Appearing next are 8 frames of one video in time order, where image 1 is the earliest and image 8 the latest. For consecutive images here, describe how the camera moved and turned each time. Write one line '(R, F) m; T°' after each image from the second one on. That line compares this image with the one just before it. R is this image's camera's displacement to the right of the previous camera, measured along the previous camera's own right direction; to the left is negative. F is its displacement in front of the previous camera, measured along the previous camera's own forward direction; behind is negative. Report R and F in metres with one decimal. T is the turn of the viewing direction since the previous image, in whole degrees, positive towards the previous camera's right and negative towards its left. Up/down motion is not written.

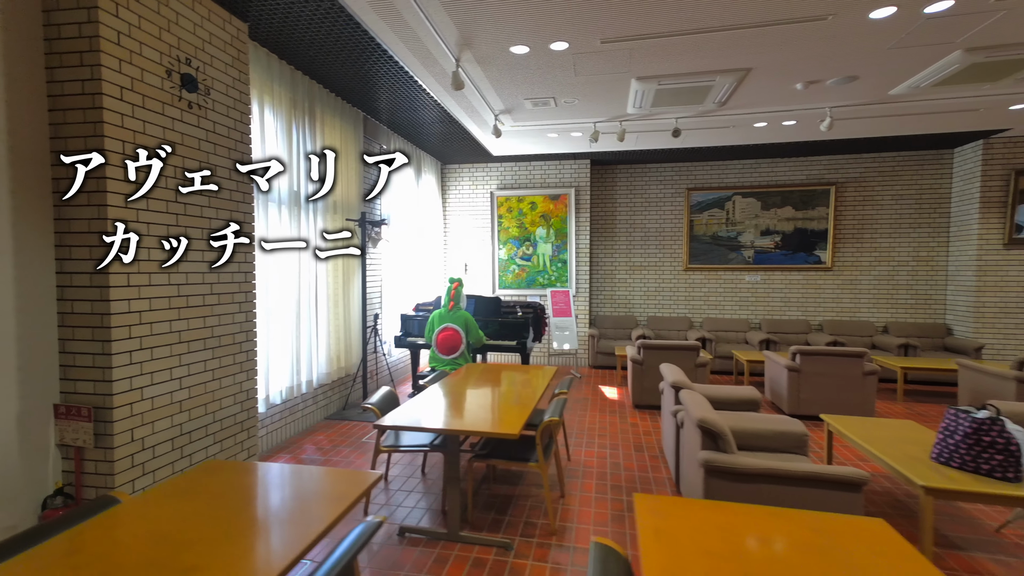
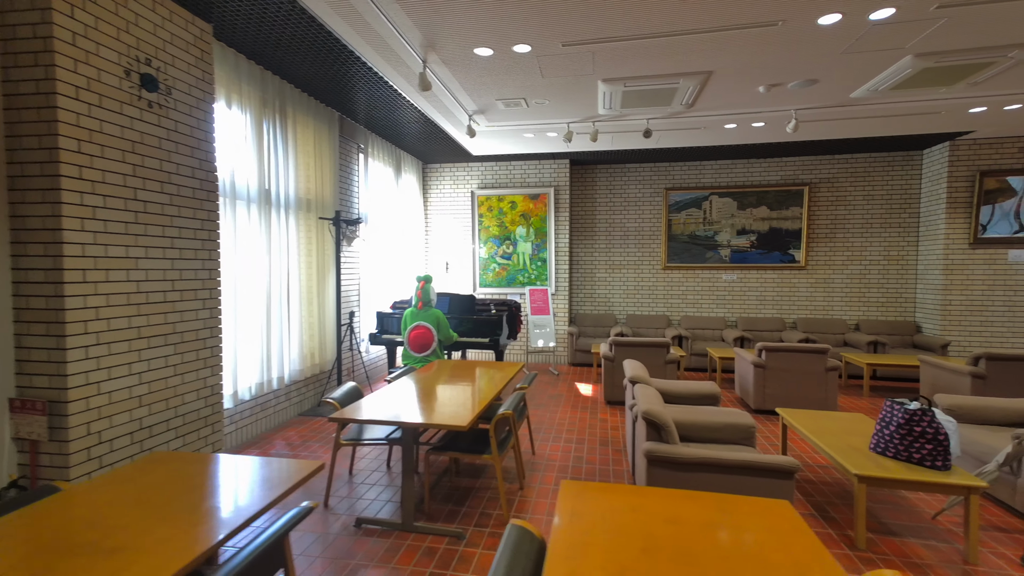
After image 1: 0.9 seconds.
(+0.2, -0.1) m; +1°
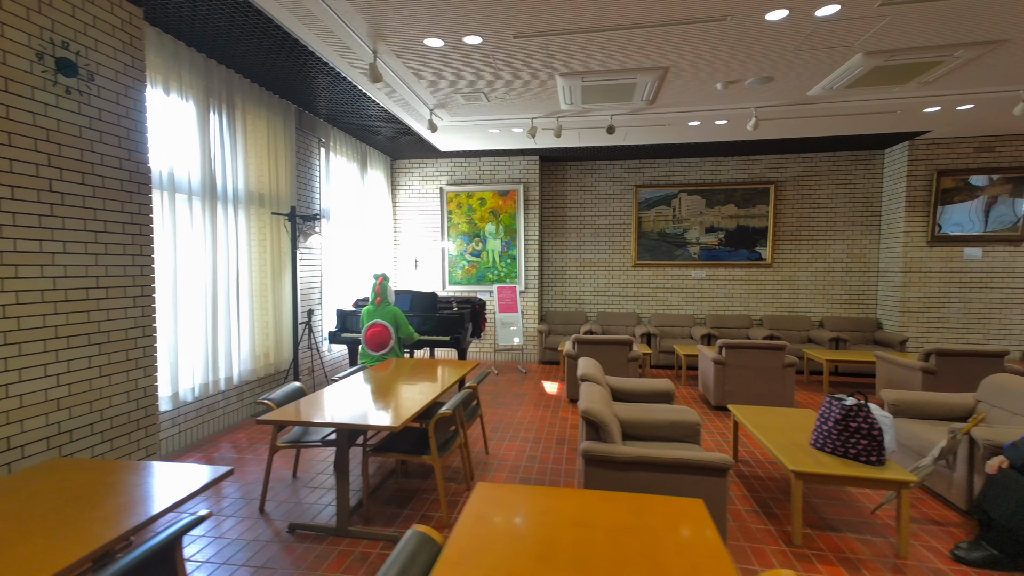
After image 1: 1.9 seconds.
(+0.3, +0.1) m; +2°
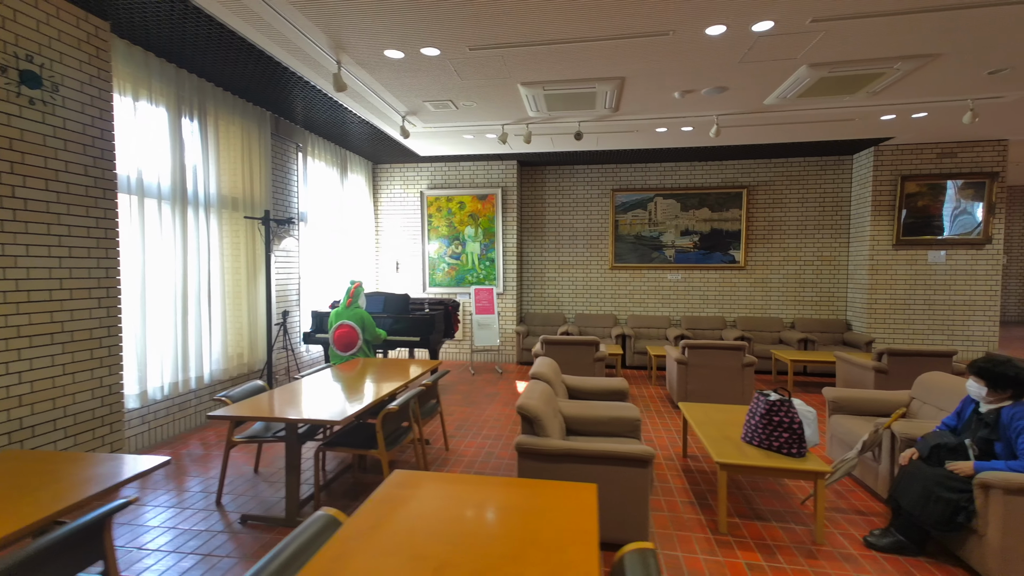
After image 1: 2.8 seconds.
(+0.3, -0.1) m; 0°
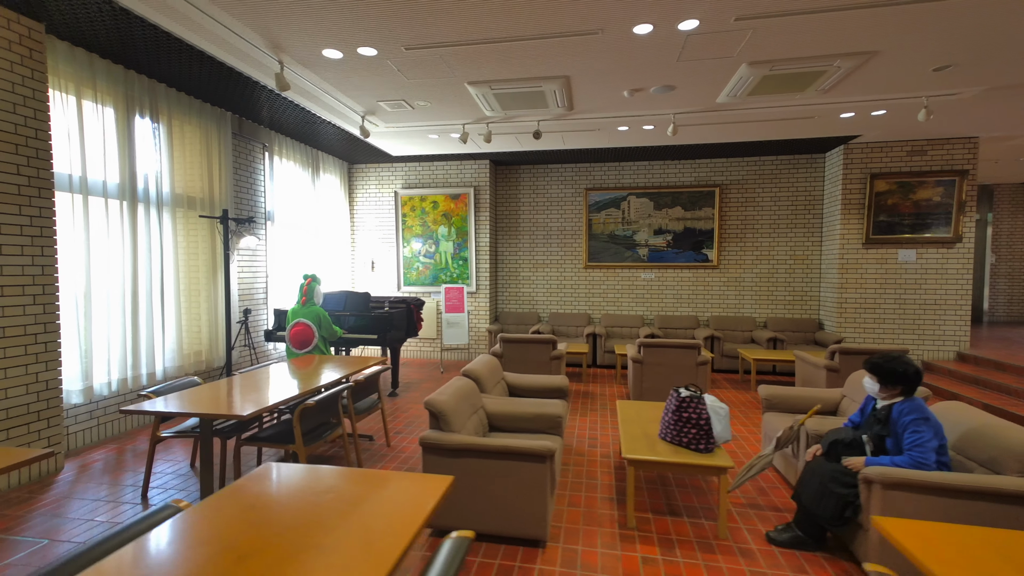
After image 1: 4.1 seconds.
(+0.6, 0.0) m; -1°
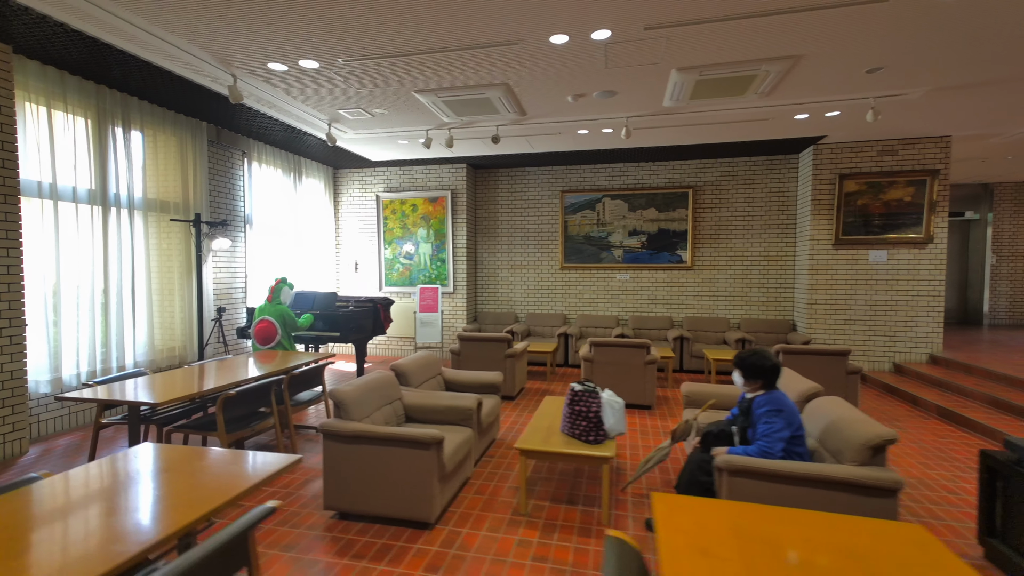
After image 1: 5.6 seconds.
(+0.7, -0.1) m; -2°
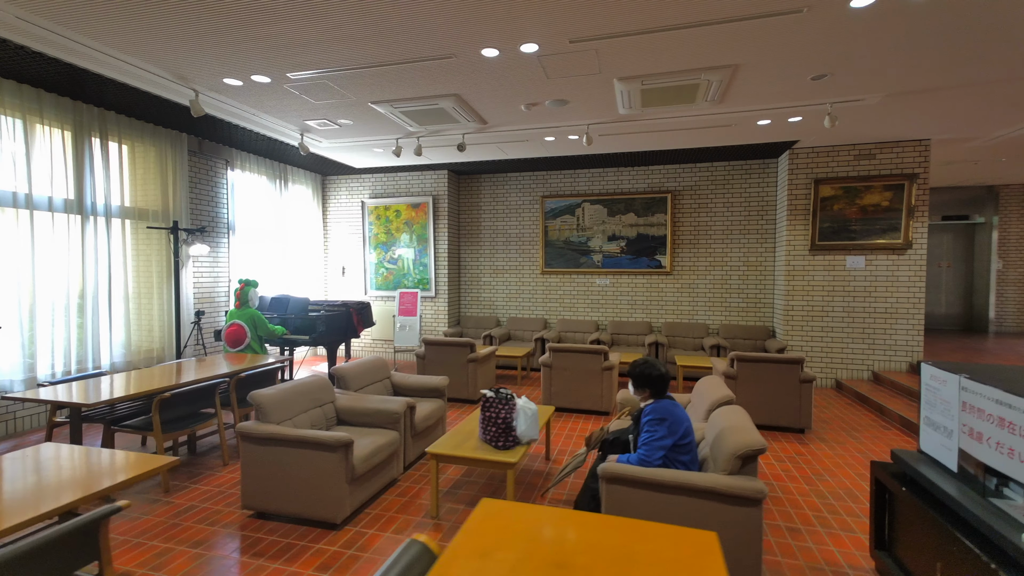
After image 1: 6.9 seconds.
(+0.6, -0.1) m; -2°
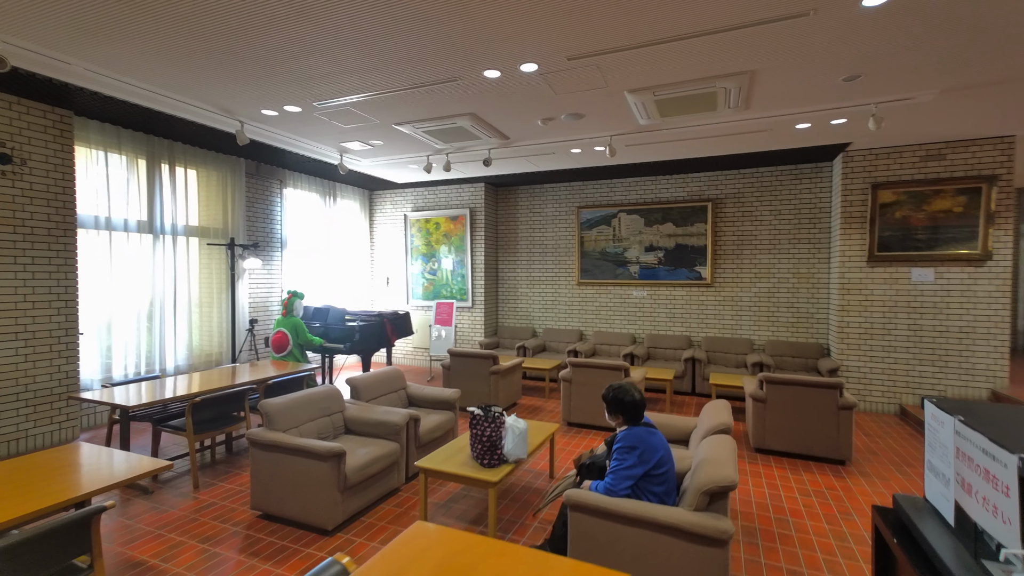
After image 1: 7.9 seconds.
(+0.5, 0.0) m; -8°
